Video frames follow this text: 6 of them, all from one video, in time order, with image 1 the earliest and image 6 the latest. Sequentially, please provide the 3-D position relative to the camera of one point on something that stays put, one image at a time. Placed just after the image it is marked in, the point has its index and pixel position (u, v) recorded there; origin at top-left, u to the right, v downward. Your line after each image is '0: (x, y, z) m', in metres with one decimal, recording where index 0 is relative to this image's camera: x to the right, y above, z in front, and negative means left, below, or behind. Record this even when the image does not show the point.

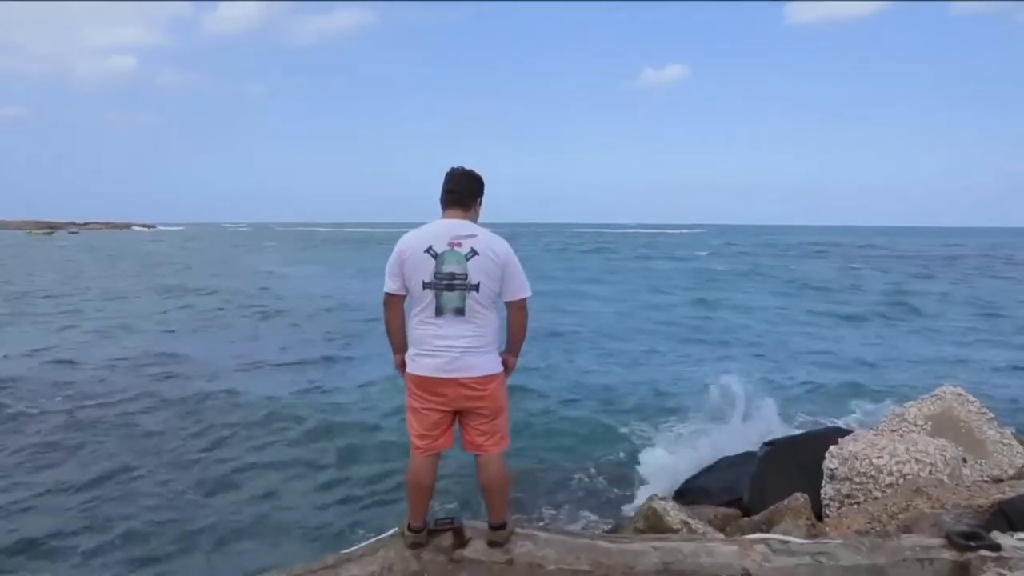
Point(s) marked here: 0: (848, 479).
0: (+2.9, -1.6, +6.9) m
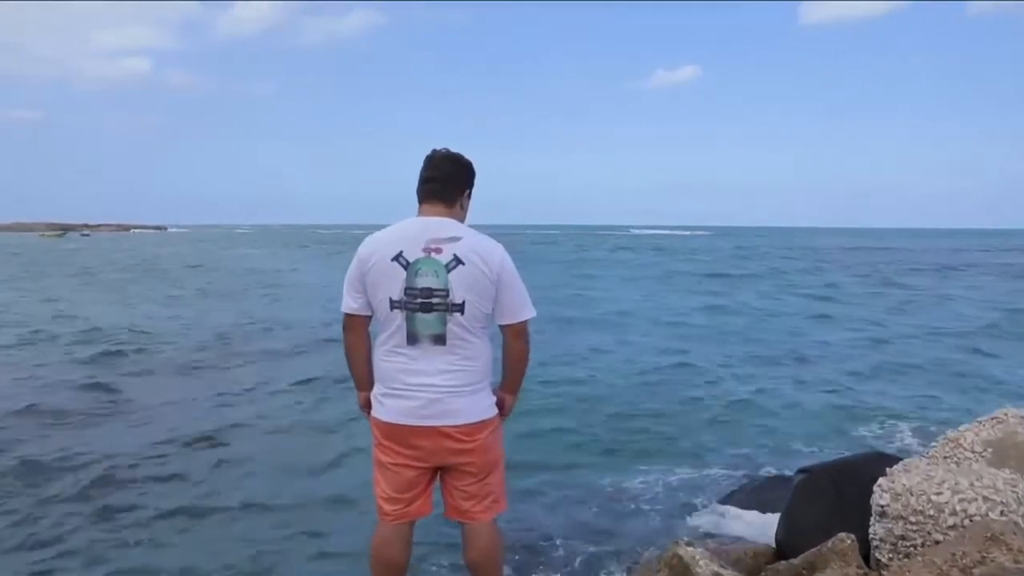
0: (+2.9, -1.7, +5.9) m
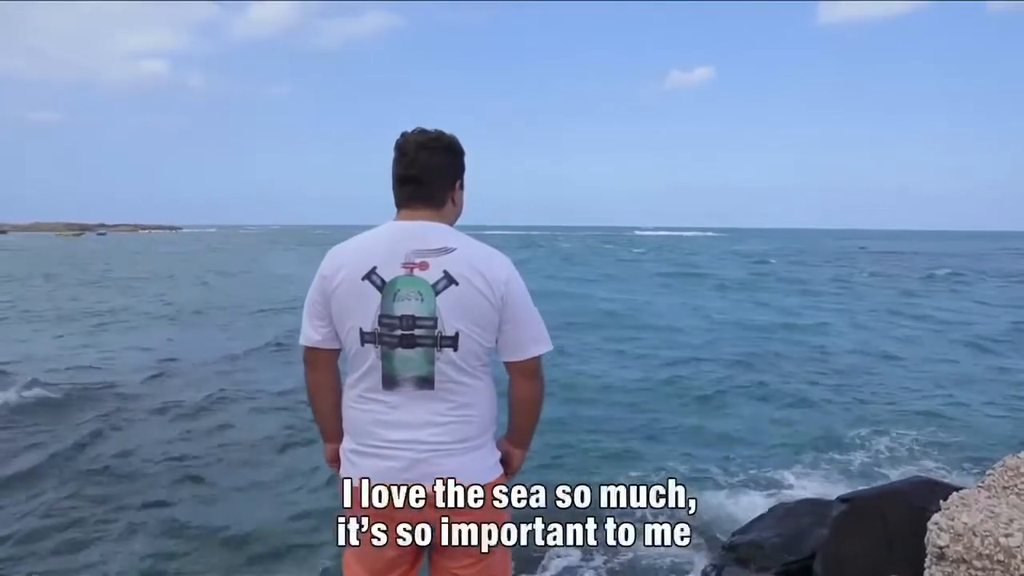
0: (+3.0, -1.8, +5.2) m
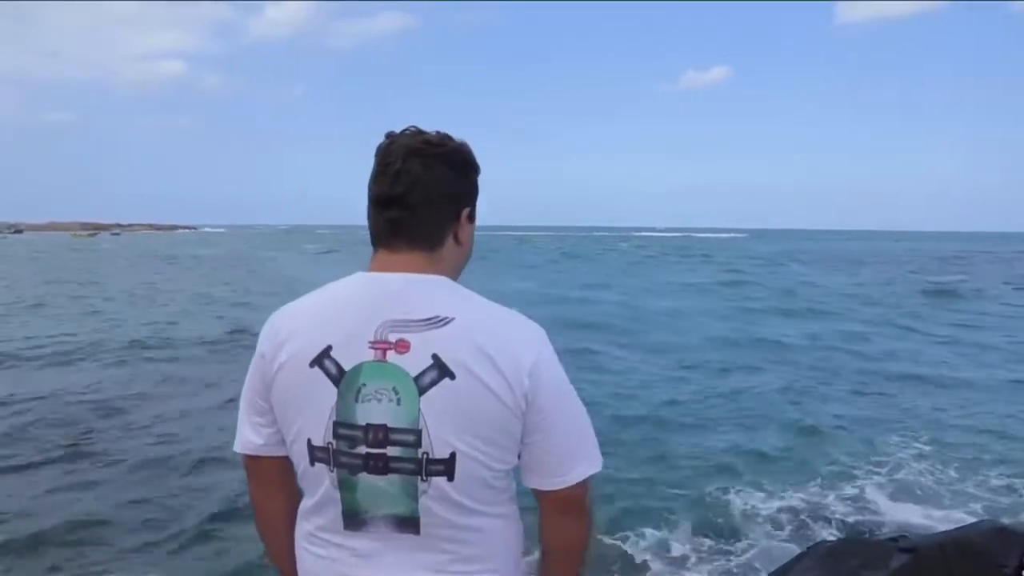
0: (+3.1, -2.0, +4.4) m
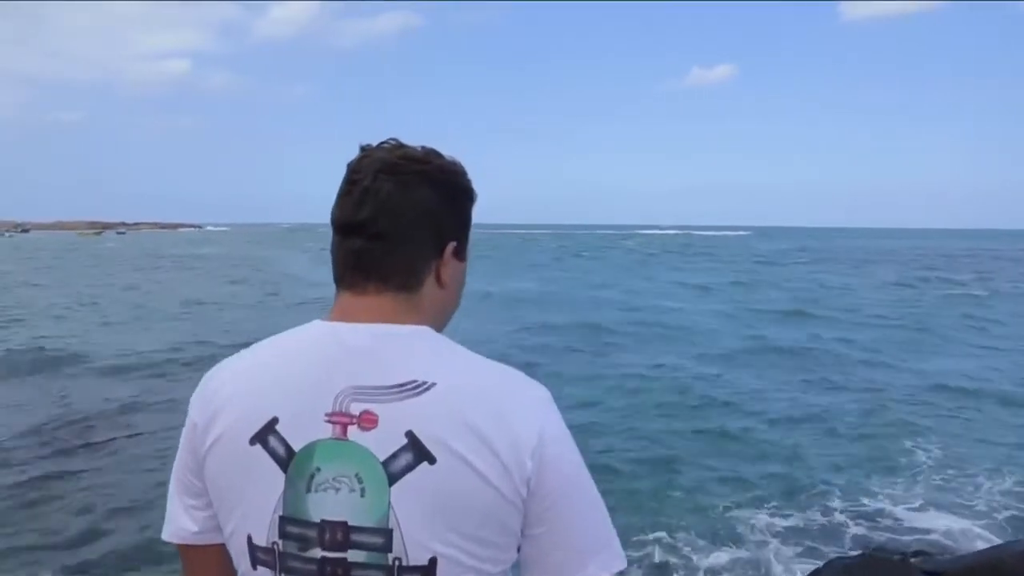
0: (+3.1, -2.0, +4.1) m
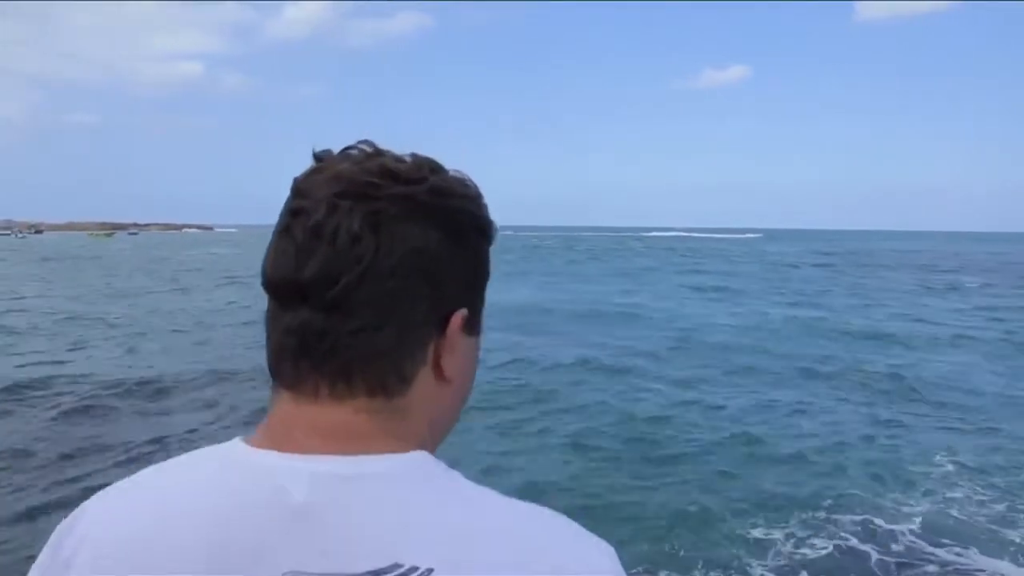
0: (+3.2, -2.1, +3.7) m
